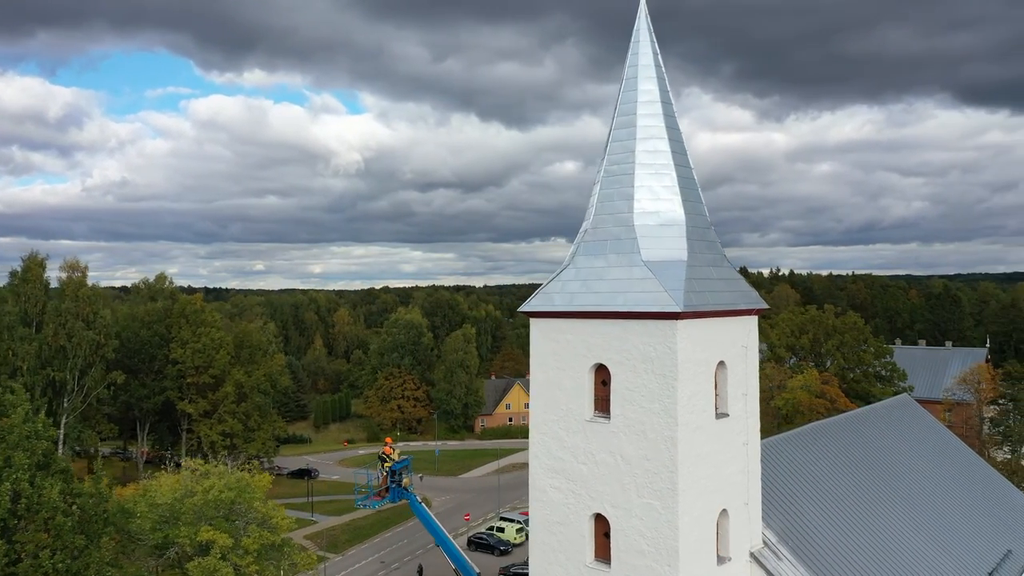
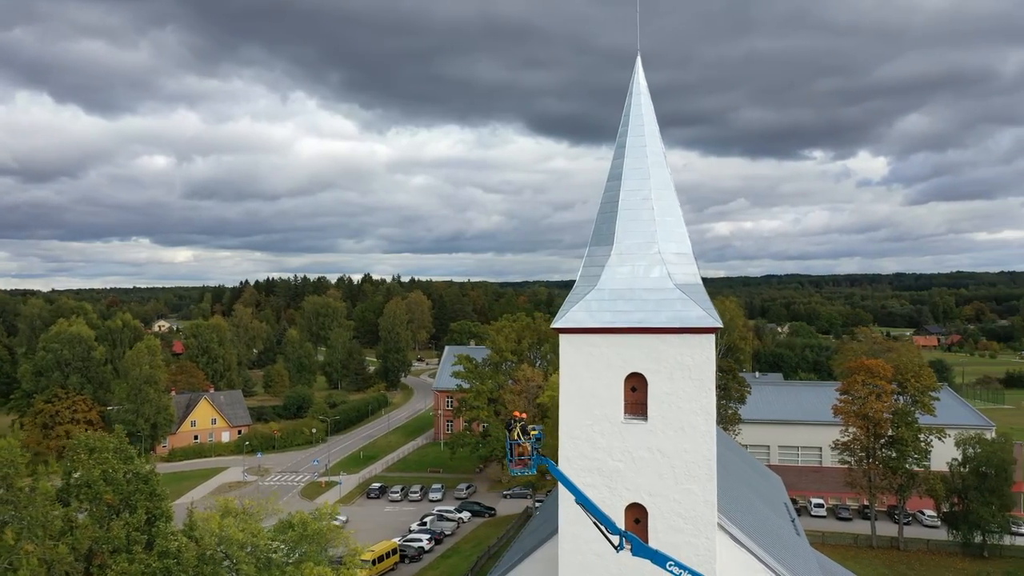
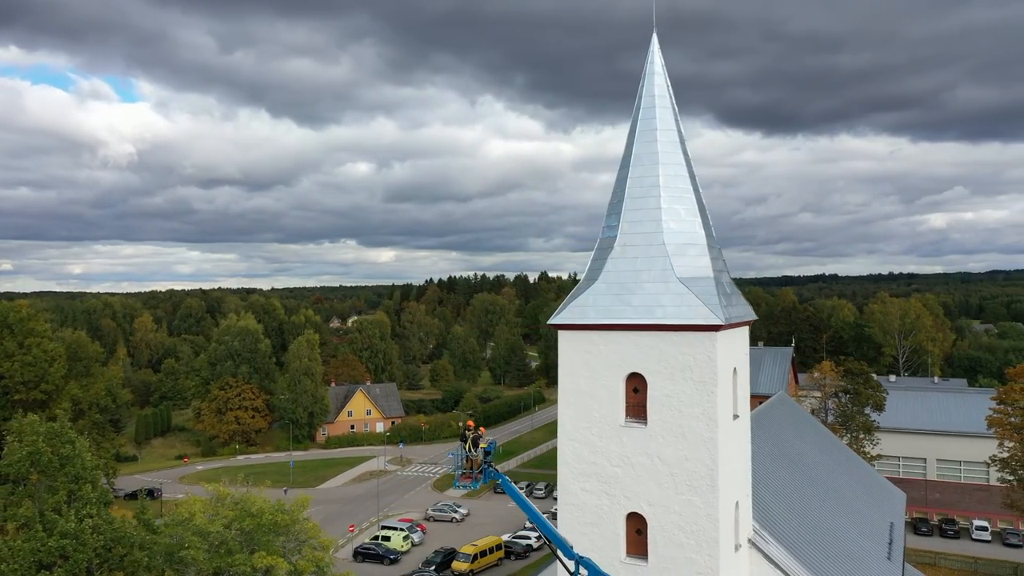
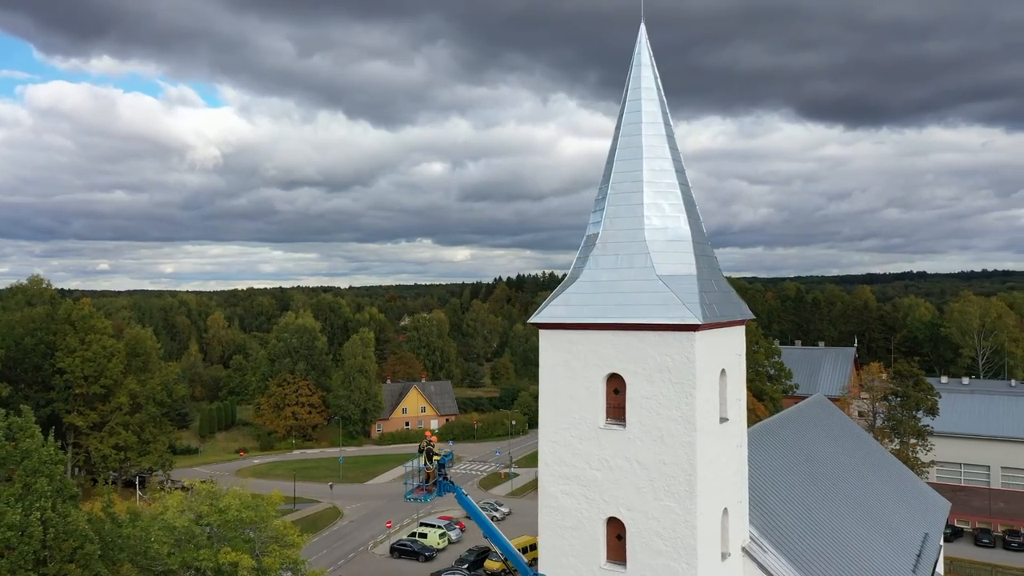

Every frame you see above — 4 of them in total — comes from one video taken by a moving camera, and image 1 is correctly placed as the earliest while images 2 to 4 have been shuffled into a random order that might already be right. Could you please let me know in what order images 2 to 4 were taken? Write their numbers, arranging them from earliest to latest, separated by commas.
4, 3, 2
